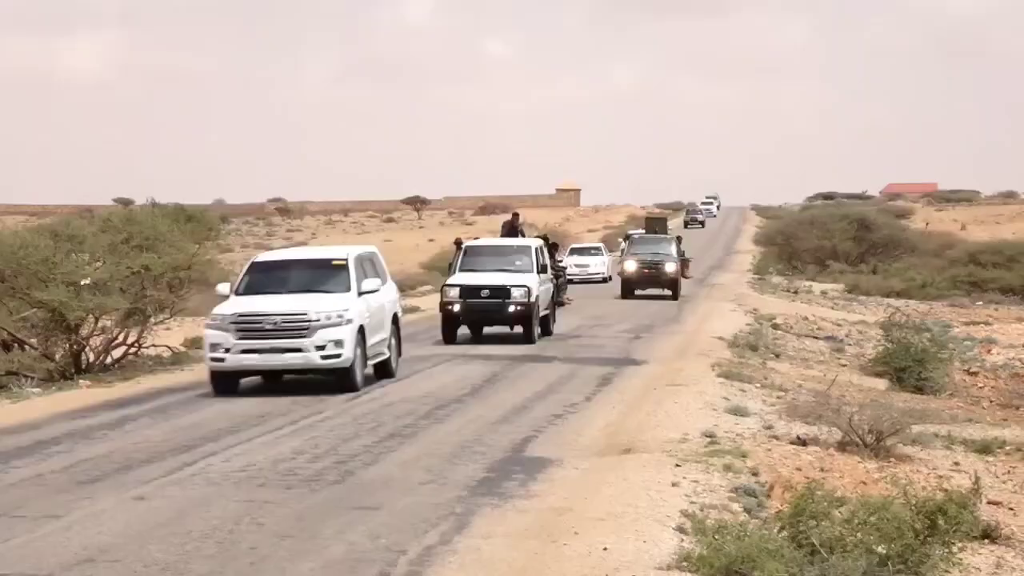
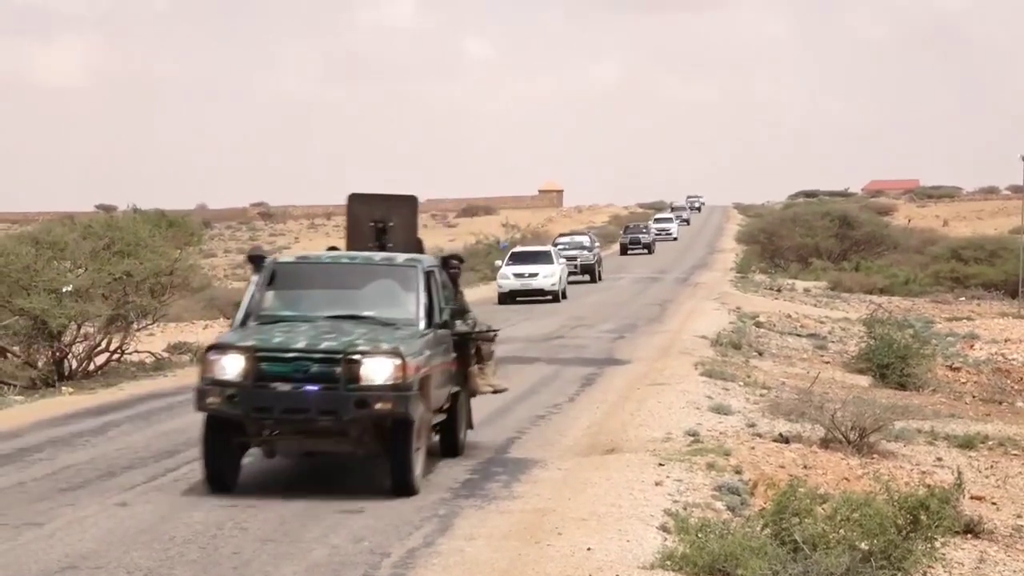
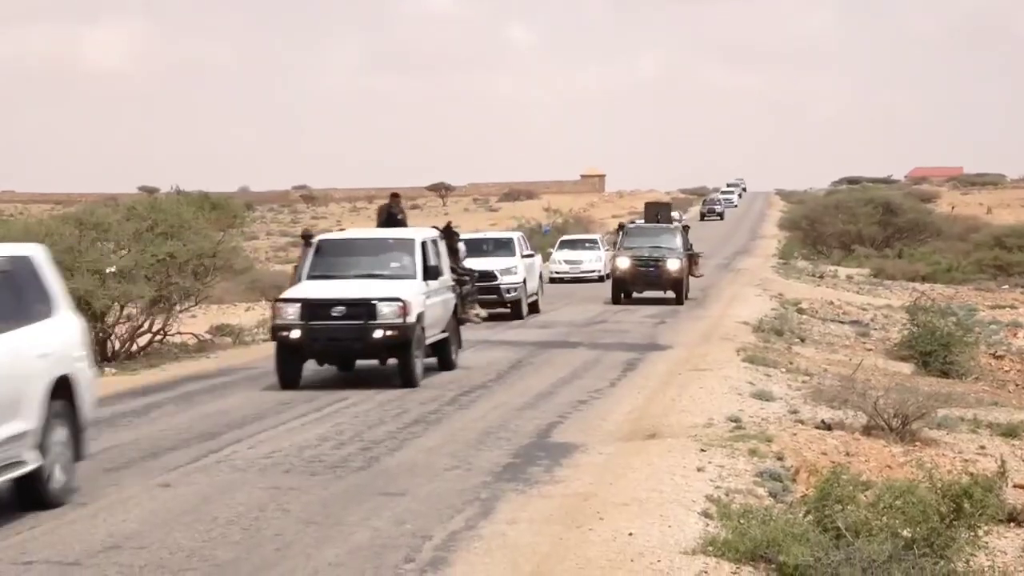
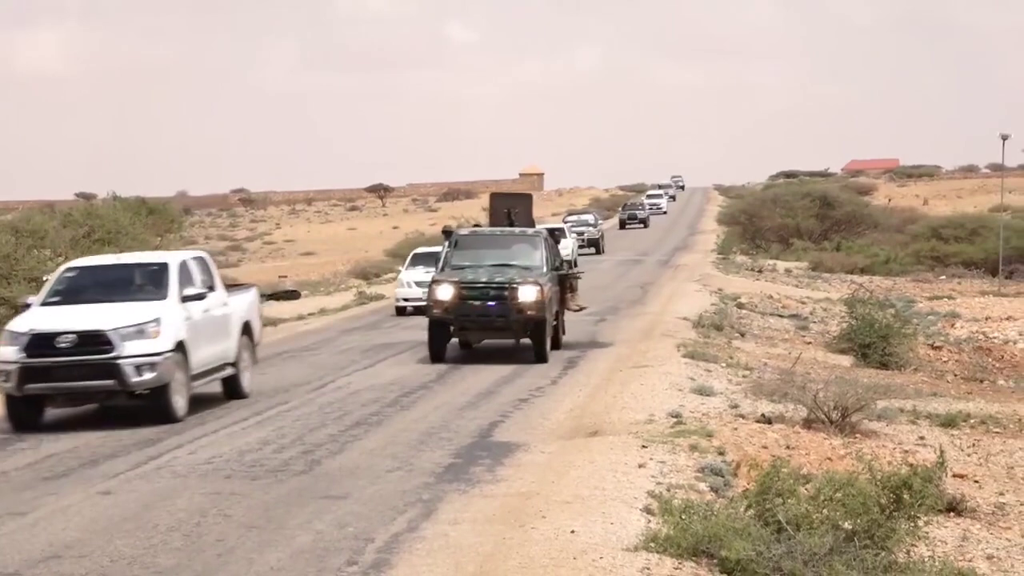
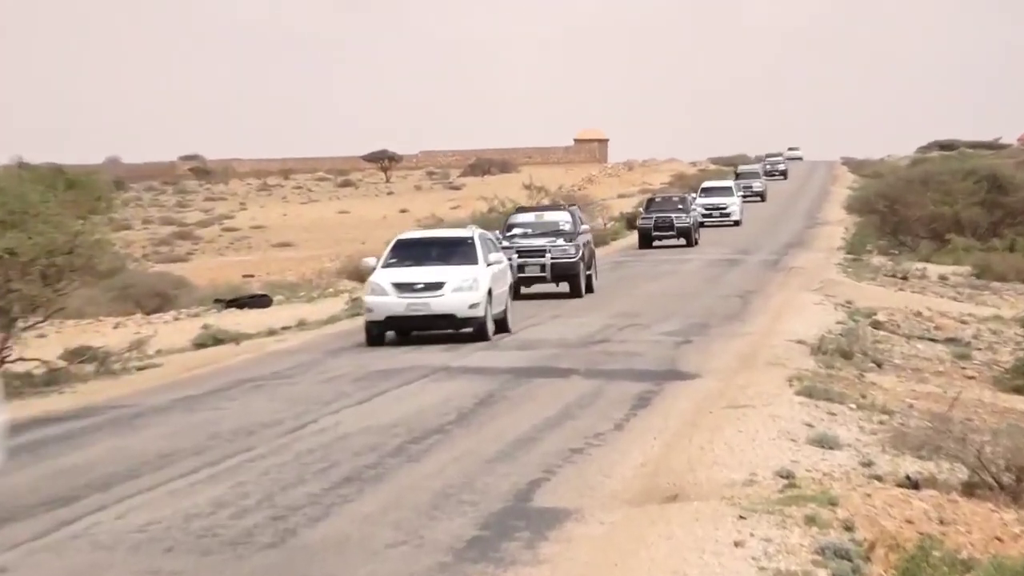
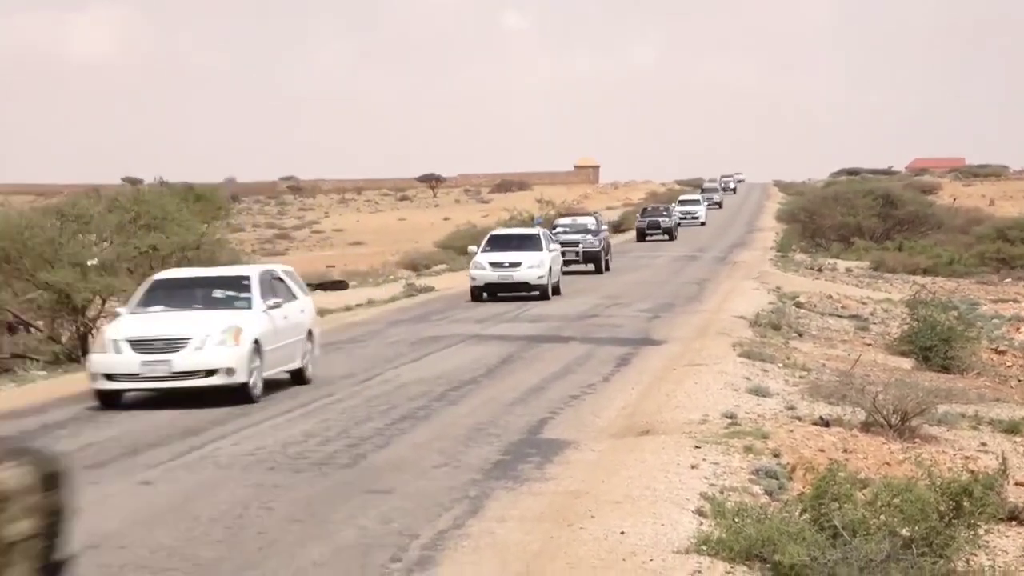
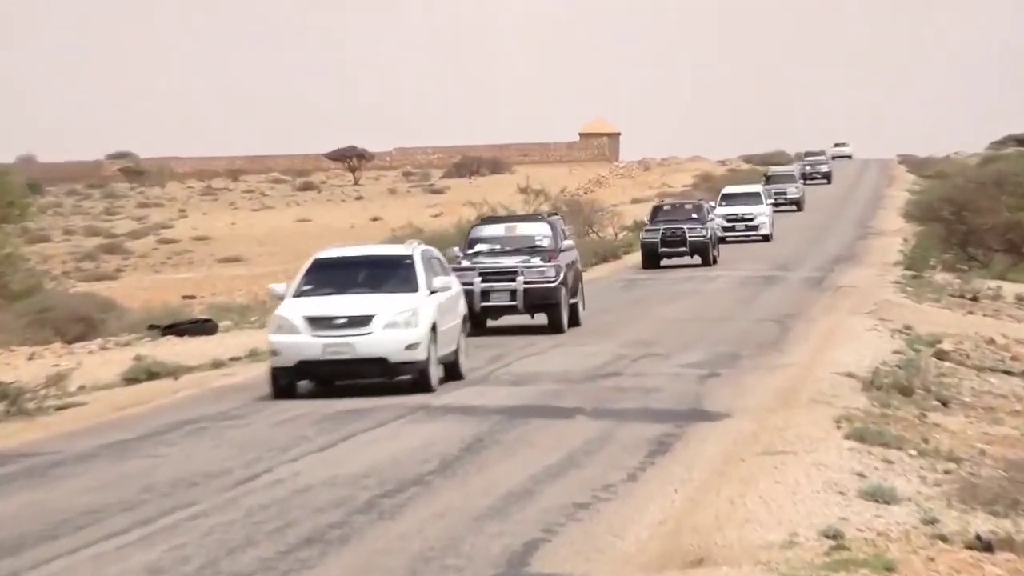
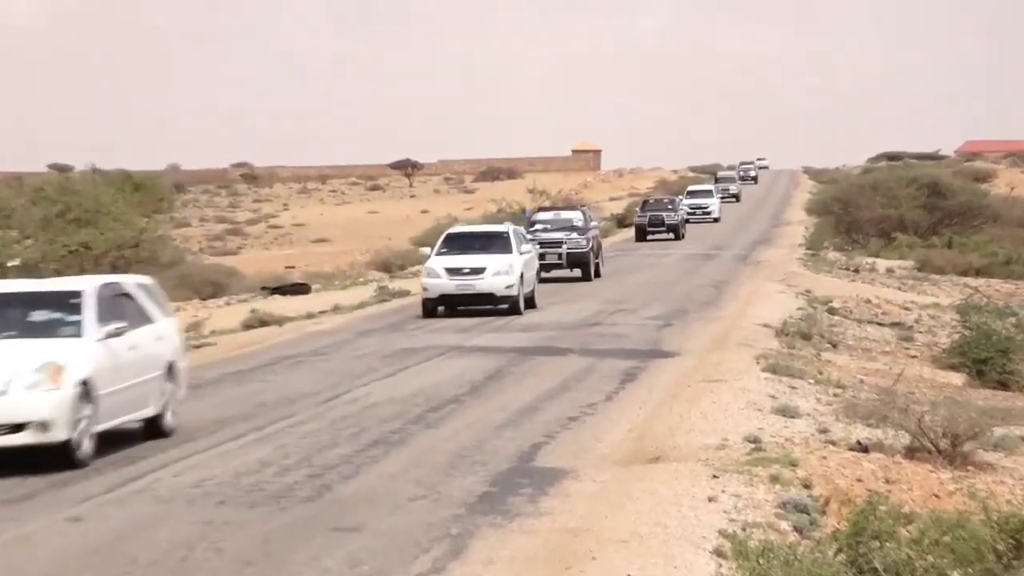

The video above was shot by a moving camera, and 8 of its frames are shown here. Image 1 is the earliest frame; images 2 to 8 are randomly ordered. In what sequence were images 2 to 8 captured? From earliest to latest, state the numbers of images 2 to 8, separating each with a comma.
3, 4, 2, 6, 8, 5, 7
